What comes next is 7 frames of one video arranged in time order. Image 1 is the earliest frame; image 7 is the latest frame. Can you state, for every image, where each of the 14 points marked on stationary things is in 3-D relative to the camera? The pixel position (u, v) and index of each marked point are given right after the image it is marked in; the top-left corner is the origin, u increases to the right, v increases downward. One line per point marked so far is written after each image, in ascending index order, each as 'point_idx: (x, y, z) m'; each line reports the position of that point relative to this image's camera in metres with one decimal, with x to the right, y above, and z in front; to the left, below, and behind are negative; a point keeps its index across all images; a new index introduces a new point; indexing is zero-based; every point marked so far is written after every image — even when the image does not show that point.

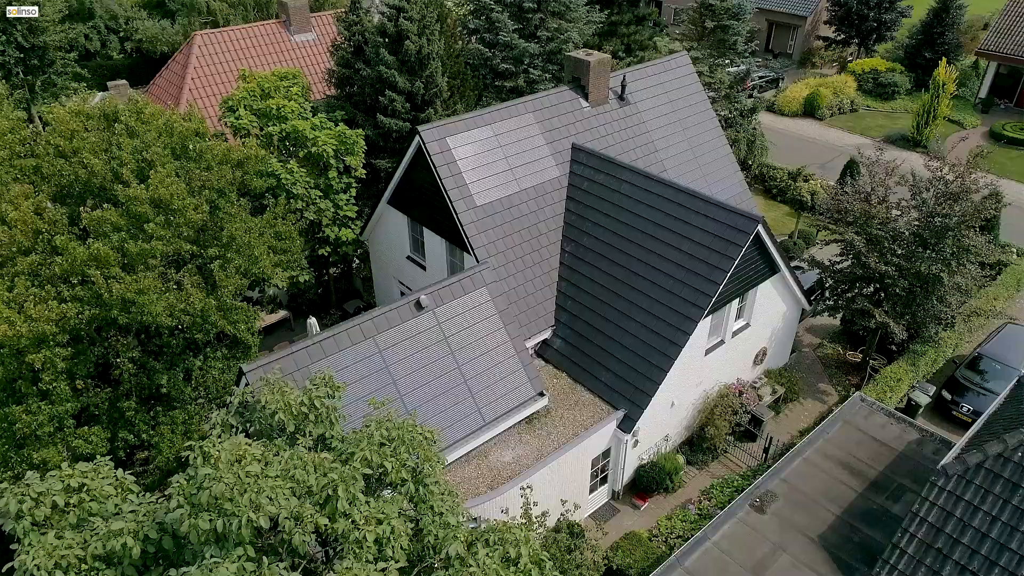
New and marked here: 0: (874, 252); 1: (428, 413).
0: (+6.3, +0.6, +18.8) m
1: (-1.1, -1.7, +14.9) m
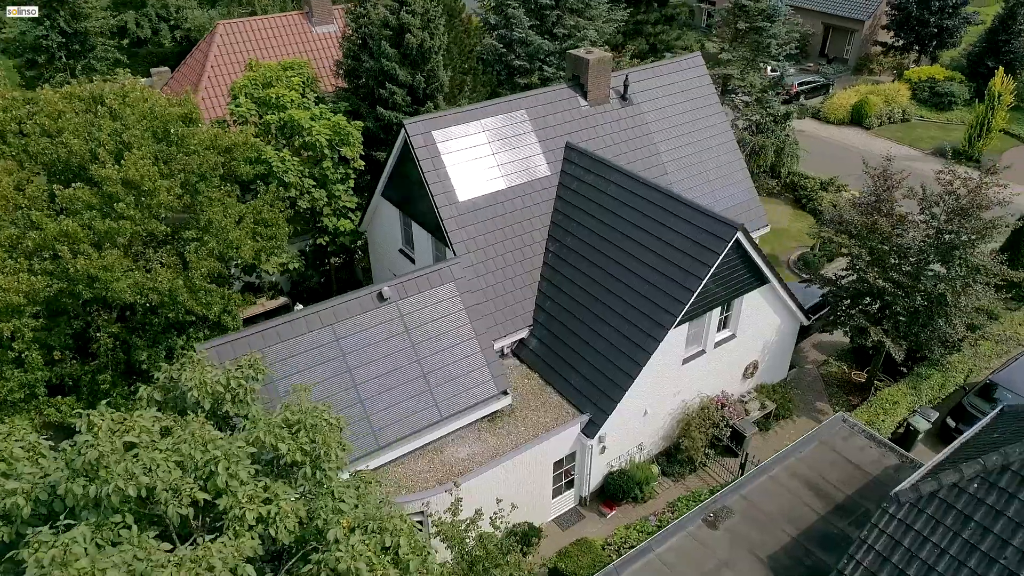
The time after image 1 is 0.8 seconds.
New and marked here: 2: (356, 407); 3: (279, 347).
0: (+6.1, +0.3, +18.0) m
1: (-1.8, -1.6, +15.0) m
2: (-2.1, -1.6, +14.8) m
3: (-3.1, -0.8, +14.7) m
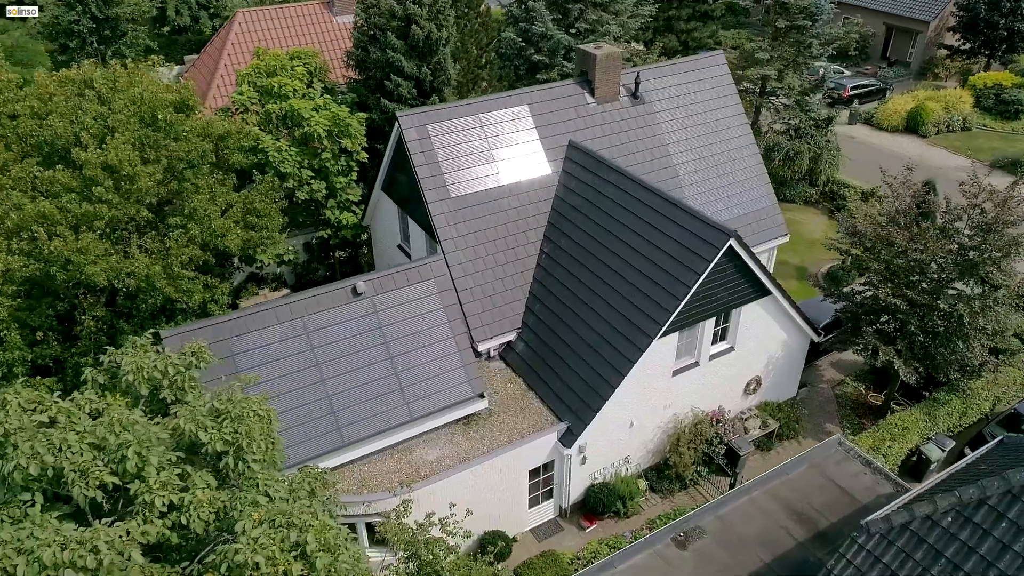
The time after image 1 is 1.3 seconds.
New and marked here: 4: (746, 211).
0: (+5.9, +0.1, +16.9) m
1: (-2.3, -1.5, +14.7) m
2: (-2.5, -1.5, +14.5) m
3: (-3.6, -0.7, +14.5) m
4: (+3.9, +1.3, +19.0) m
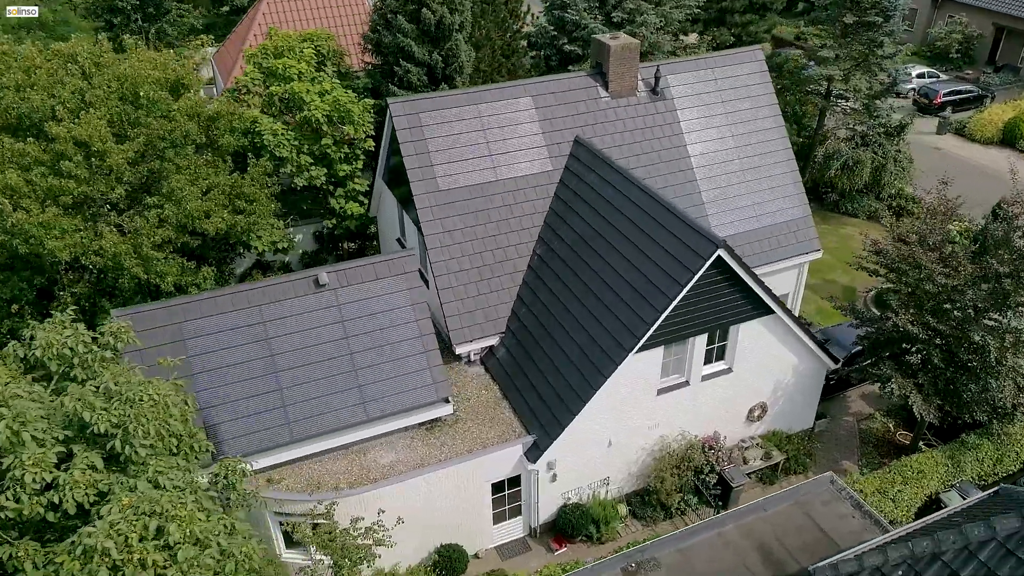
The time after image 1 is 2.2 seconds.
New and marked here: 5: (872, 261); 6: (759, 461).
0: (+5.7, -0.3, +15.1) m
1: (-2.9, -1.4, +14.0) m
2: (-3.1, -1.4, +13.9) m
3: (-4.1, -0.5, +14.0) m
4: (+4.1, +1.1, +17.4) m
5: (+5.2, +0.4, +15.5) m
6: (+3.6, -2.5, +15.7) m
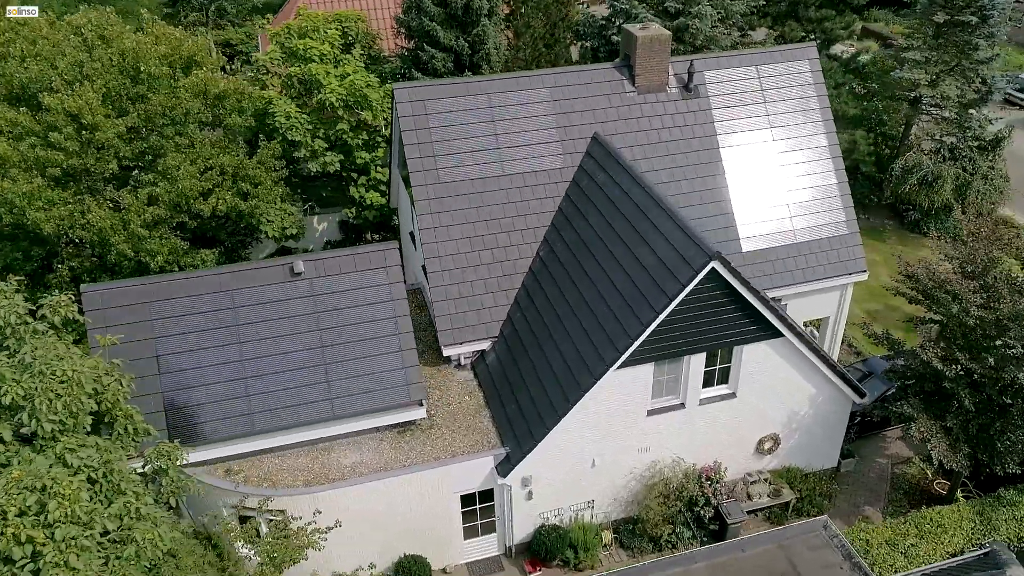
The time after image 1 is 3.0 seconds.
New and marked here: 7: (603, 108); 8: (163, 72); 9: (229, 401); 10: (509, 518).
0: (+5.5, -0.7, +13.3) m
1: (-3.2, -1.2, +13.5) m
2: (-3.5, -1.2, +13.4) m
3: (-4.4, -0.2, +13.7) m
4: (+4.3, +0.8, +15.9) m
5: (+5.1, 0.0, +13.8) m
6: (+3.4, -2.8, +14.3) m
7: (+1.4, +2.6, +15.8) m
8: (-4.8, +3.0, +15.0) m
9: (-3.5, -1.4, +13.3) m
10: (0.0, -3.0, +13.9) m
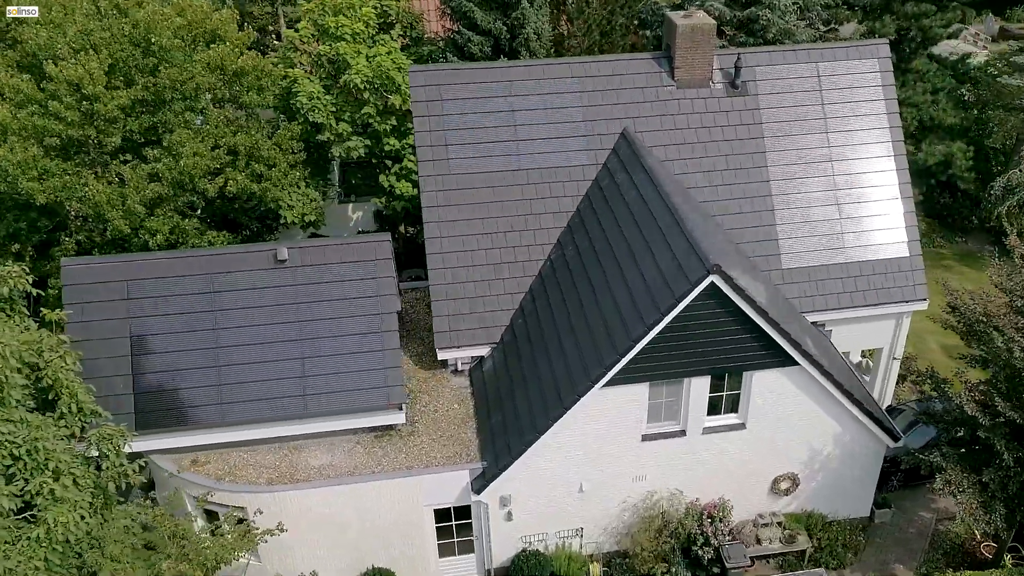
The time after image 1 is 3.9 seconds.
0: (+5.2, -1.1, +11.5) m
1: (-3.4, -1.1, +12.9) m
2: (-3.7, -1.0, +12.8) m
3: (-4.4, 0.0, +13.2) m
4: (+4.5, +0.5, +14.1) m
5: (+4.9, -0.3, +12.0) m
6: (+3.1, -3.0, +12.7) m
7: (+1.7, +2.5, +14.4) m
8: (-4.5, +3.3, +14.6) m
9: (-3.7, -1.2, +12.7) m
10: (-0.3, -3.0, +12.9) m
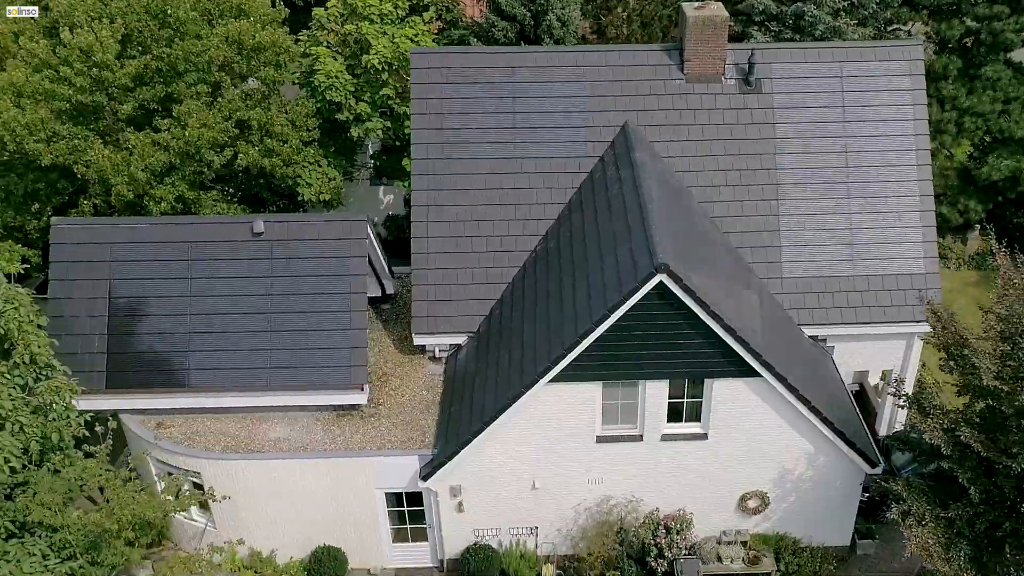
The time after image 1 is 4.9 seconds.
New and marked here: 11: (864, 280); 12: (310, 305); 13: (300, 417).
0: (+4.5, -1.3, +10.5) m
1: (-3.8, -0.7, +13.1) m
2: (-4.0, -0.6, +13.1) m
3: (-4.7, +0.5, +13.5) m
4: (+4.3, +0.3, +13.2) m
5: (+4.4, -0.5, +11.1) m
6: (+2.5, -3.1, +12.0) m
7: (+1.7, +2.5, +13.9) m
8: (-4.3, +3.7, +14.9) m
9: (-4.1, -0.8, +13.0) m
10: (-0.9, -2.8, +12.6) m
11: (+4.3, +0.1, +13.1) m
12: (-2.4, -0.2, +13.2) m
13: (-2.5, -1.6, +13.2) m
